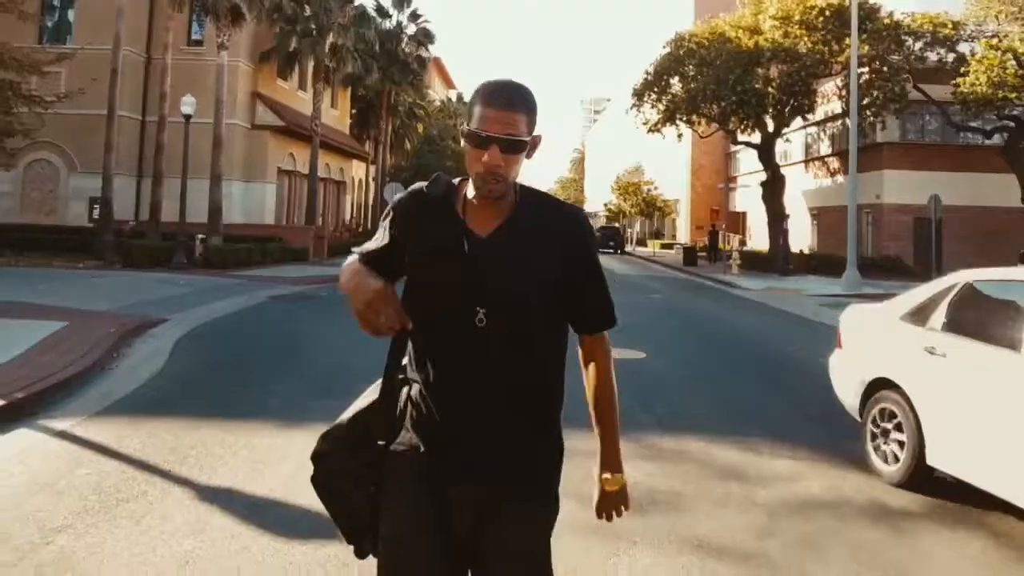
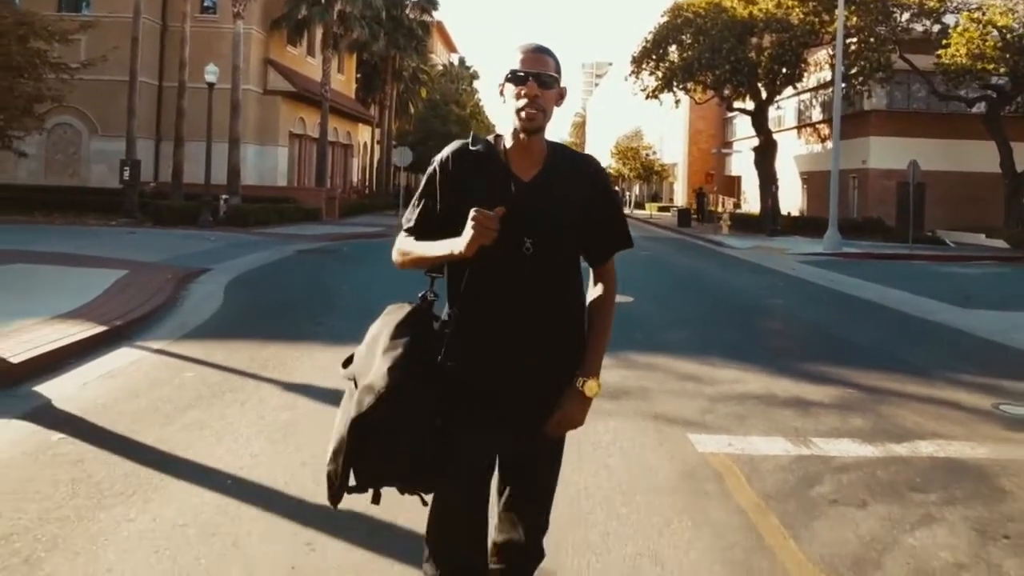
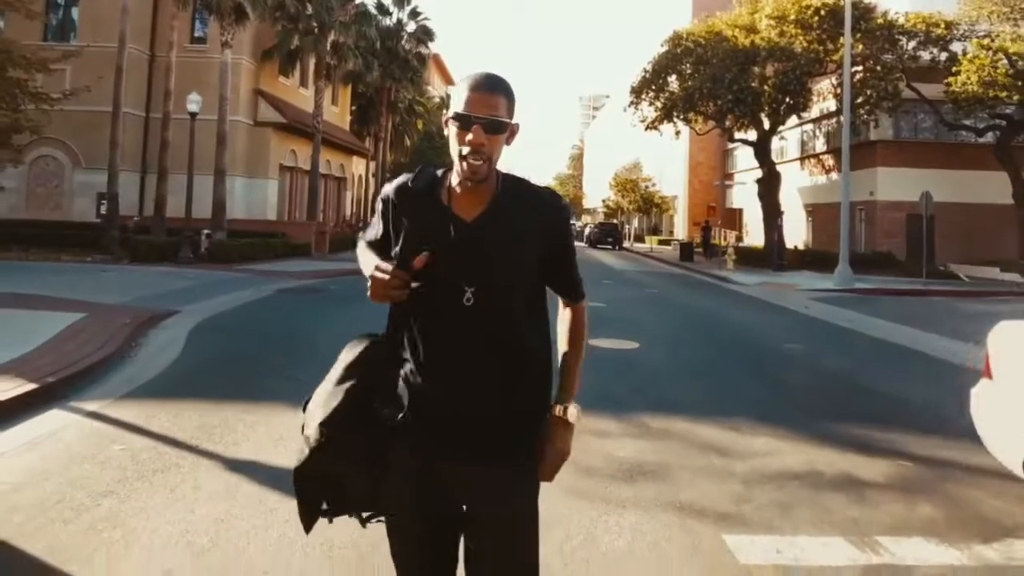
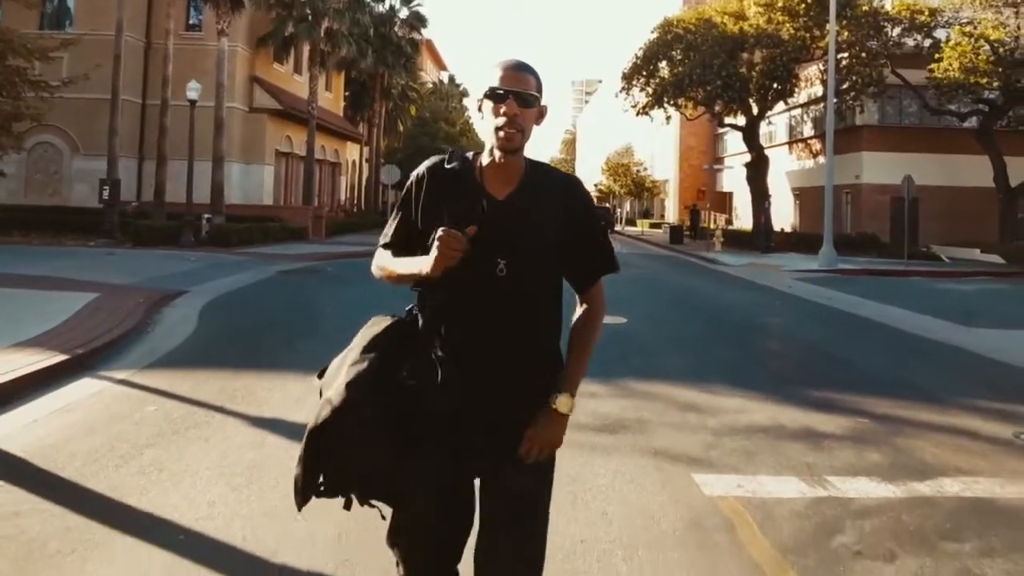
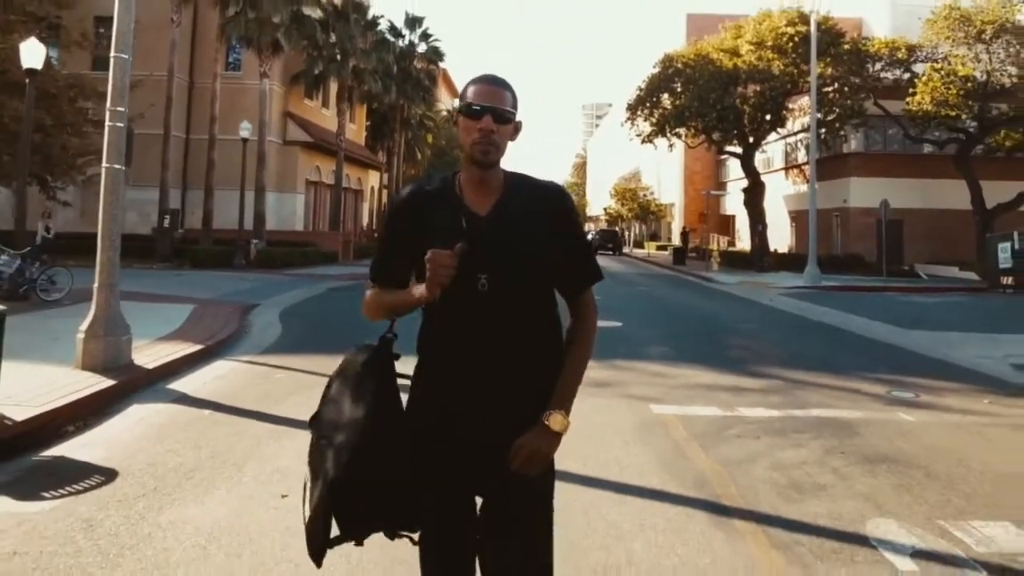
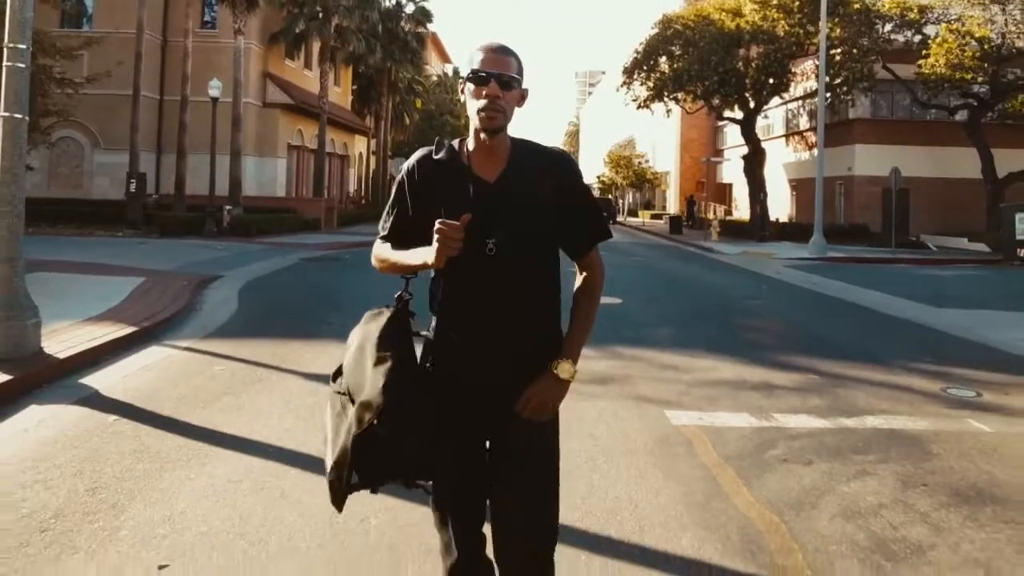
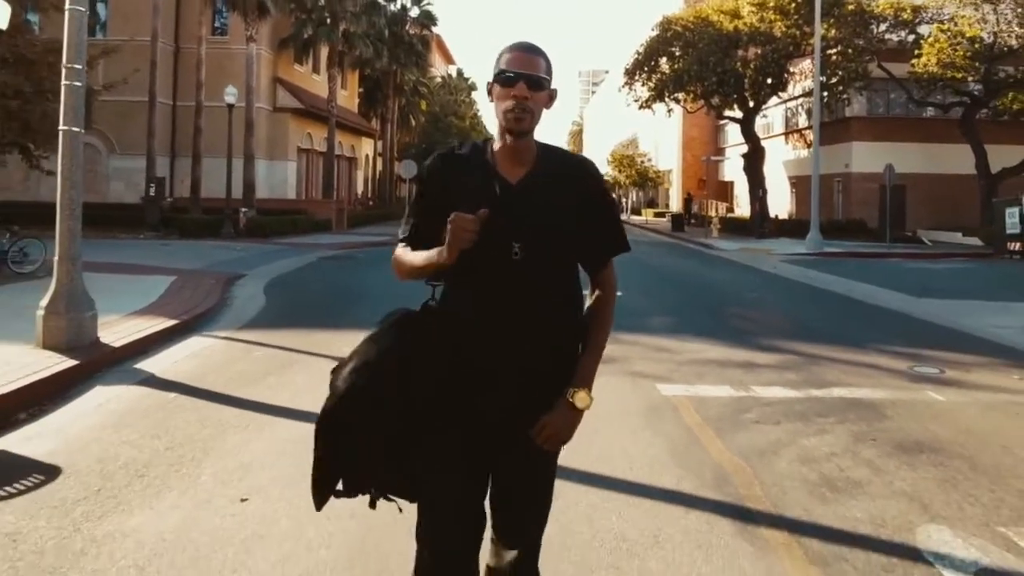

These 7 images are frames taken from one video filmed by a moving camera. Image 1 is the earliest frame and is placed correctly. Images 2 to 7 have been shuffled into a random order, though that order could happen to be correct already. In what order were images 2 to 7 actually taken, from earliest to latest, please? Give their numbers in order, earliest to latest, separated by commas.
3, 4, 2, 6, 7, 5
